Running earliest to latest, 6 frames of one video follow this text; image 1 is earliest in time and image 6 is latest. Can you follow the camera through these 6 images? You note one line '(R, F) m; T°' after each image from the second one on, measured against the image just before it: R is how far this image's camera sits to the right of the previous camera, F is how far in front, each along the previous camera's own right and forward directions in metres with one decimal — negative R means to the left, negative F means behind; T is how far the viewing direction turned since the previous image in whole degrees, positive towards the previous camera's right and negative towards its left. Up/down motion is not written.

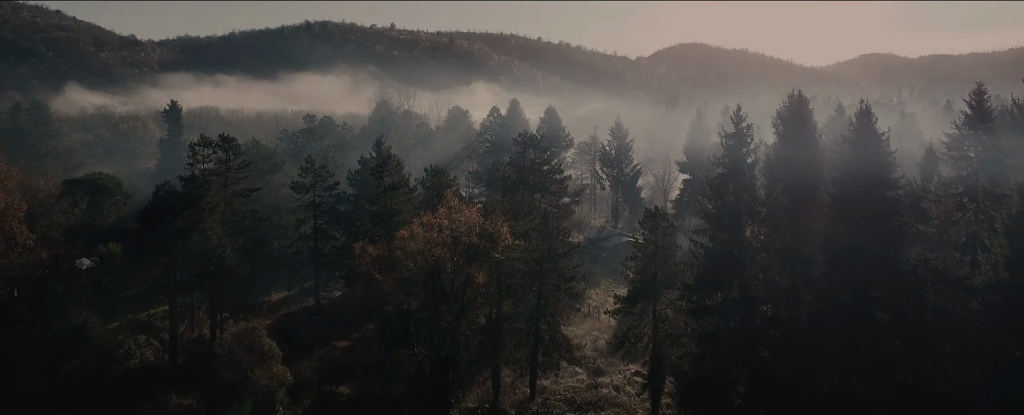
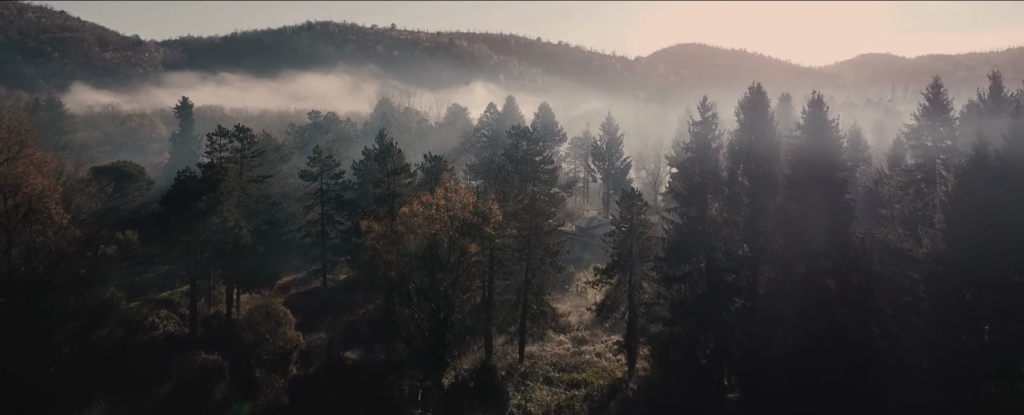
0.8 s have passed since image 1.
(+0.5, -2.5) m; 0°
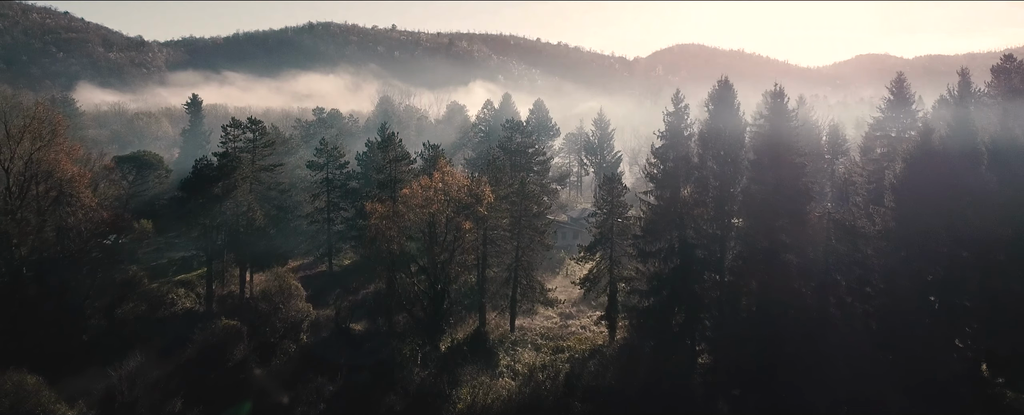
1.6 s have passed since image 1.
(+0.5, -2.4) m; 0°
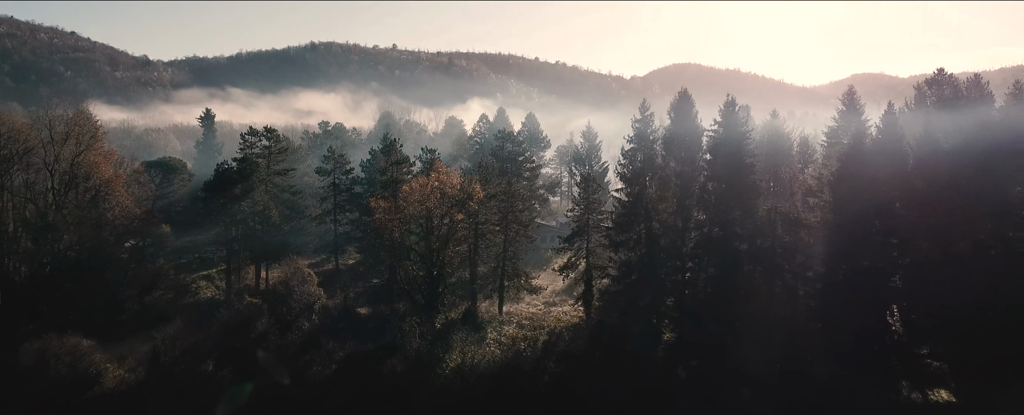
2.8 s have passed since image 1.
(+0.7, -3.6) m; 0°
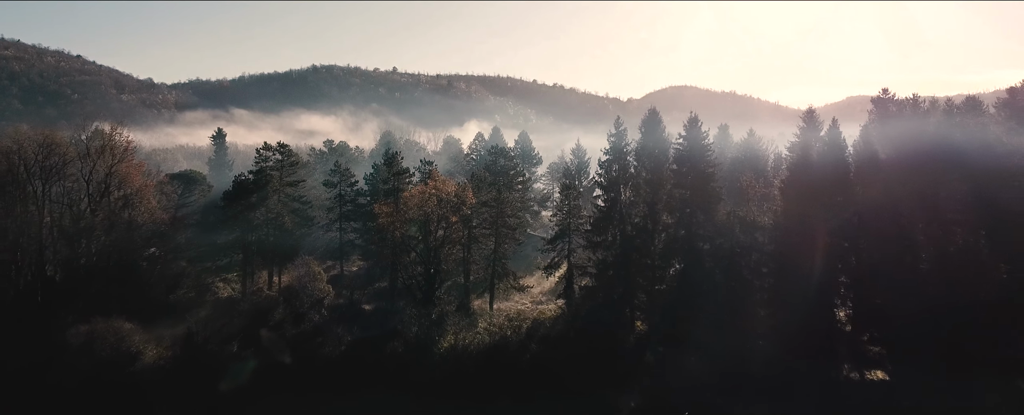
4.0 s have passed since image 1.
(+0.6, -3.7) m; 0°
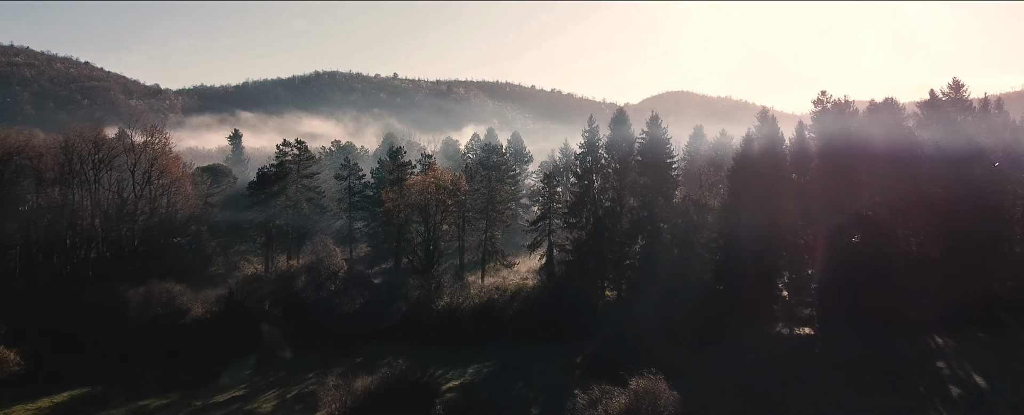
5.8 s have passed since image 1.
(+1.0, -5.5) m; 0°
